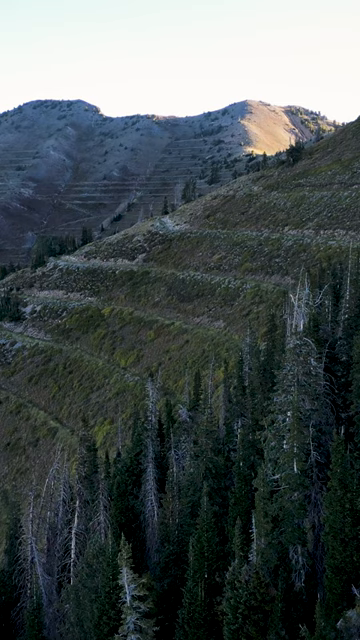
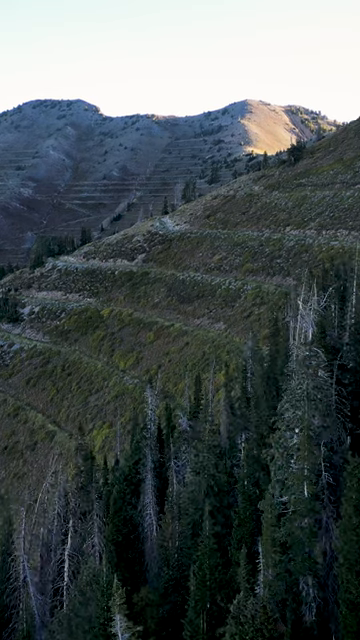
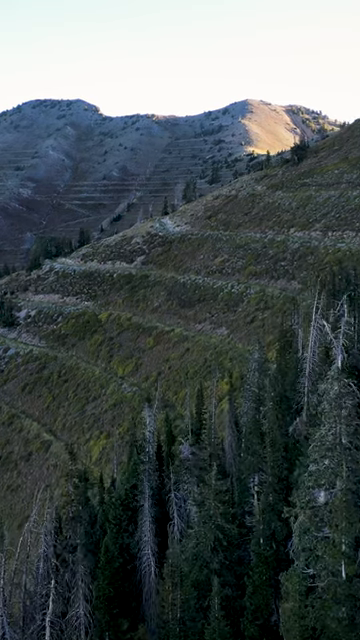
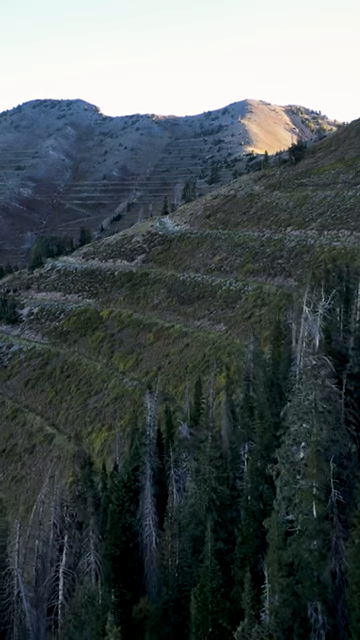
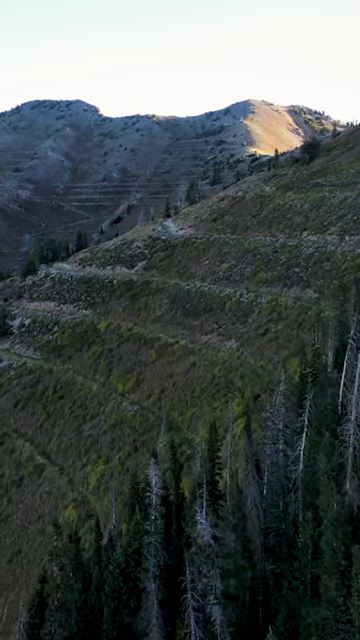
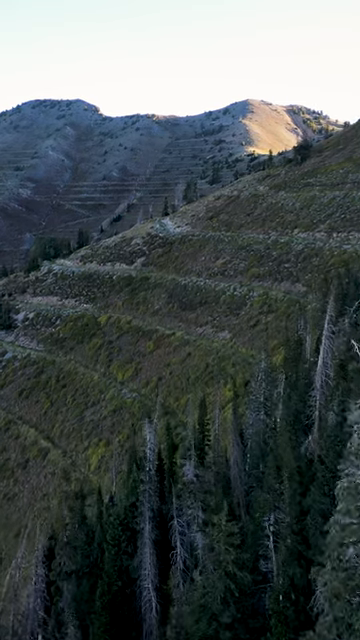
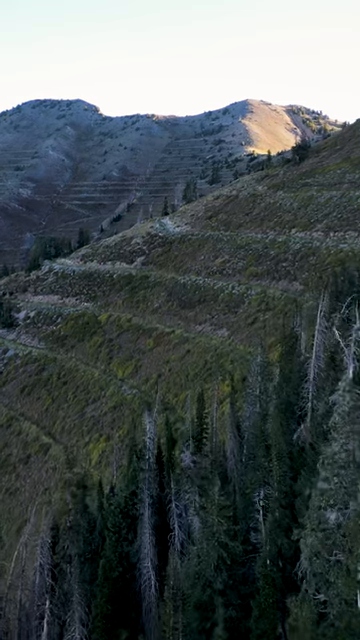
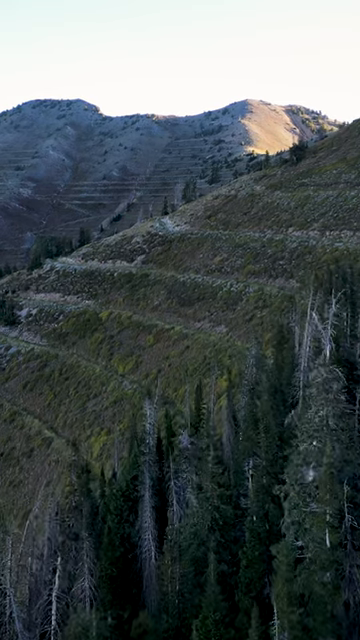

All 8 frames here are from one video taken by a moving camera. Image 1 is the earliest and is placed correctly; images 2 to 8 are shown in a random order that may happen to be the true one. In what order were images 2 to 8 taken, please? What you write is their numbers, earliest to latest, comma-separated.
2, 4, 8, 3, 7, 6, 5
